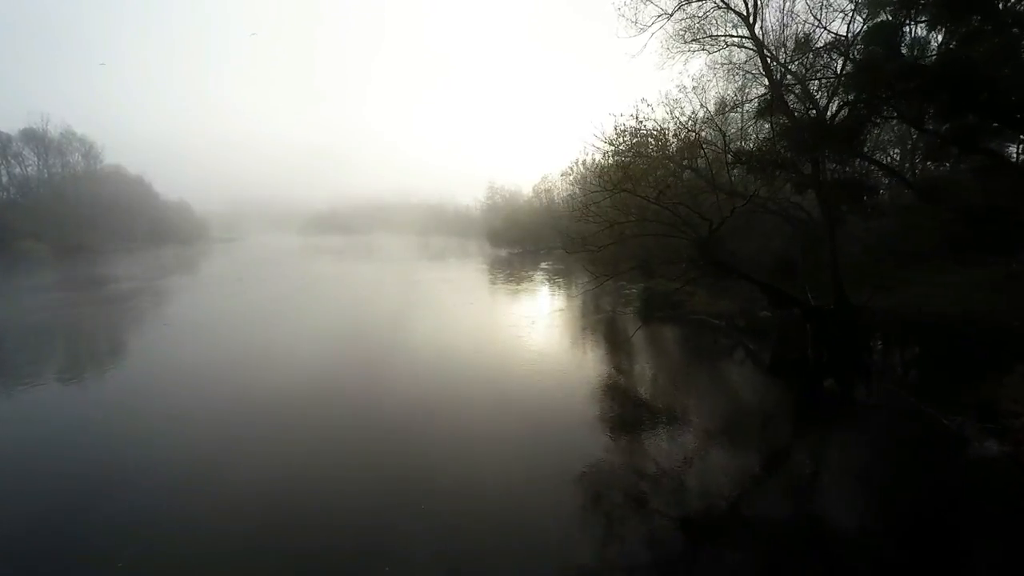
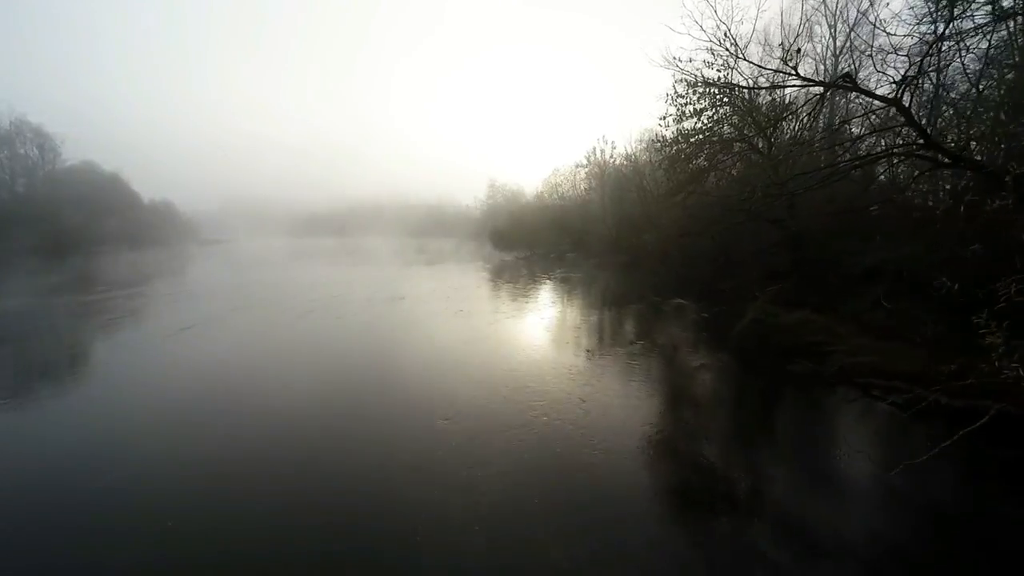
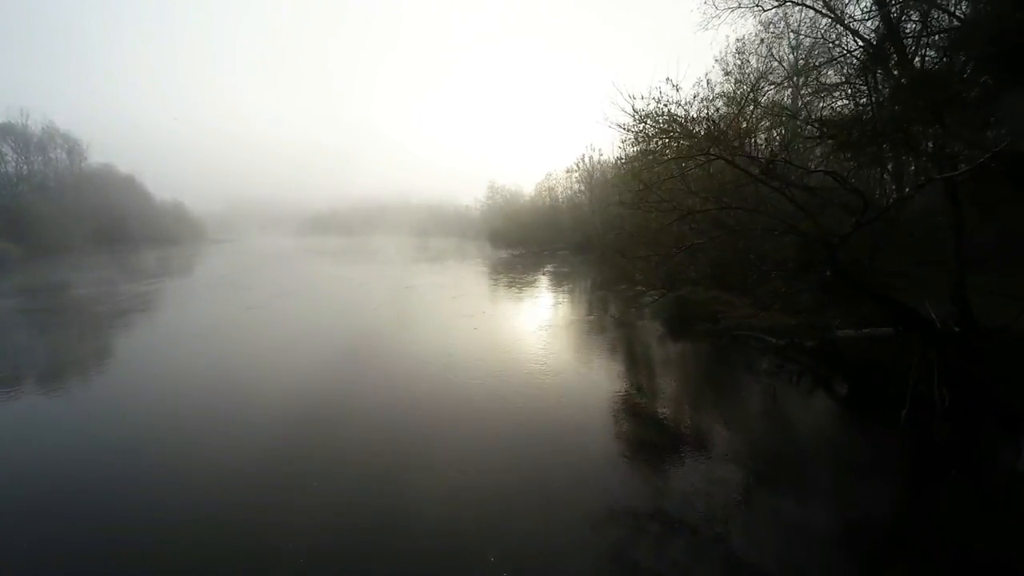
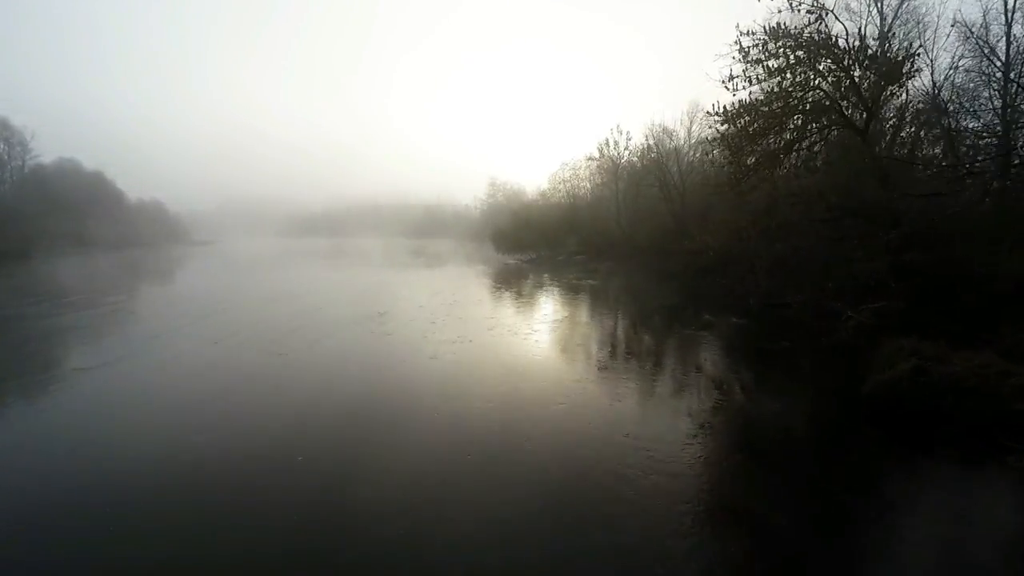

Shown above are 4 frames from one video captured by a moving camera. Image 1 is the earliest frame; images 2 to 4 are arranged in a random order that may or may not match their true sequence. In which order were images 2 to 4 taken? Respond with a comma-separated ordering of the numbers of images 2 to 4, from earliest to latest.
3, 2, 4
